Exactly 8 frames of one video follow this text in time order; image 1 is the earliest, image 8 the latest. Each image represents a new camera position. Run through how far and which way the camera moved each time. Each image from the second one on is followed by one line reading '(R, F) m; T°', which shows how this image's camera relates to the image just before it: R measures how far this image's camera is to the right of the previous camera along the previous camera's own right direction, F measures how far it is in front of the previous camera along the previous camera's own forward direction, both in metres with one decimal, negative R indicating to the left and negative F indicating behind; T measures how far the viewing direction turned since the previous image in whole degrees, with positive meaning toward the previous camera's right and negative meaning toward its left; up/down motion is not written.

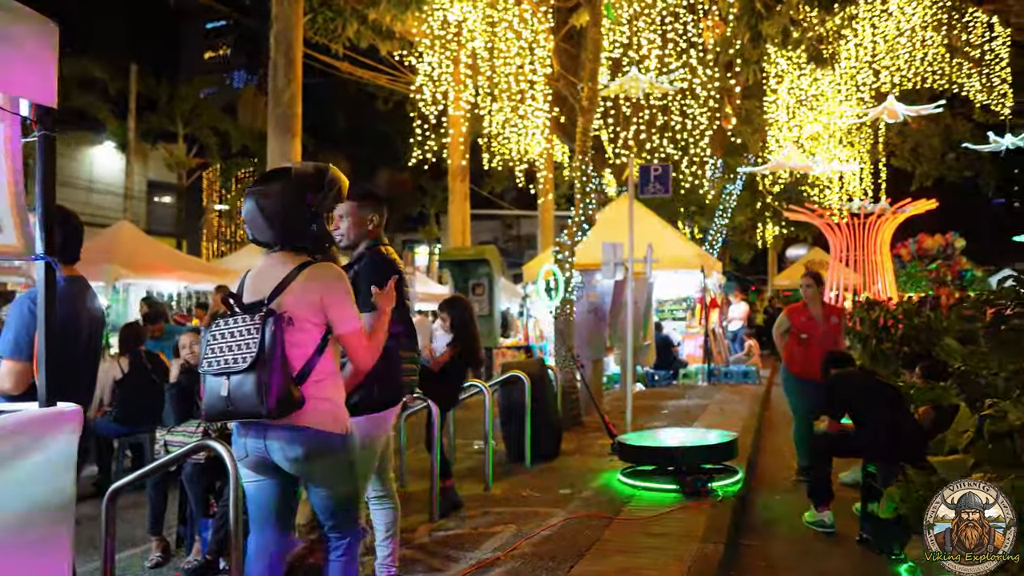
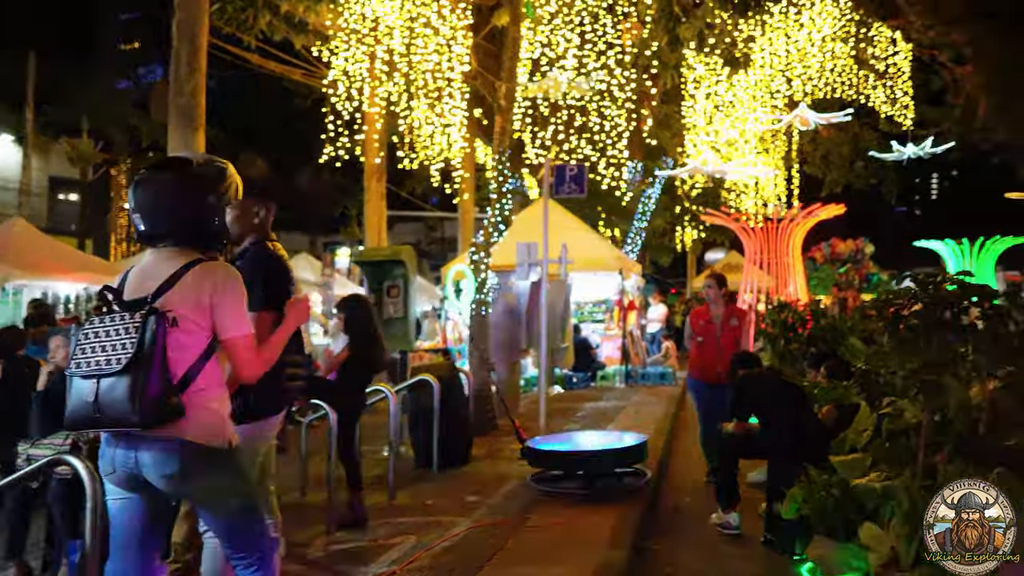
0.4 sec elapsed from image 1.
(+0.1, +0.1) m; +5°
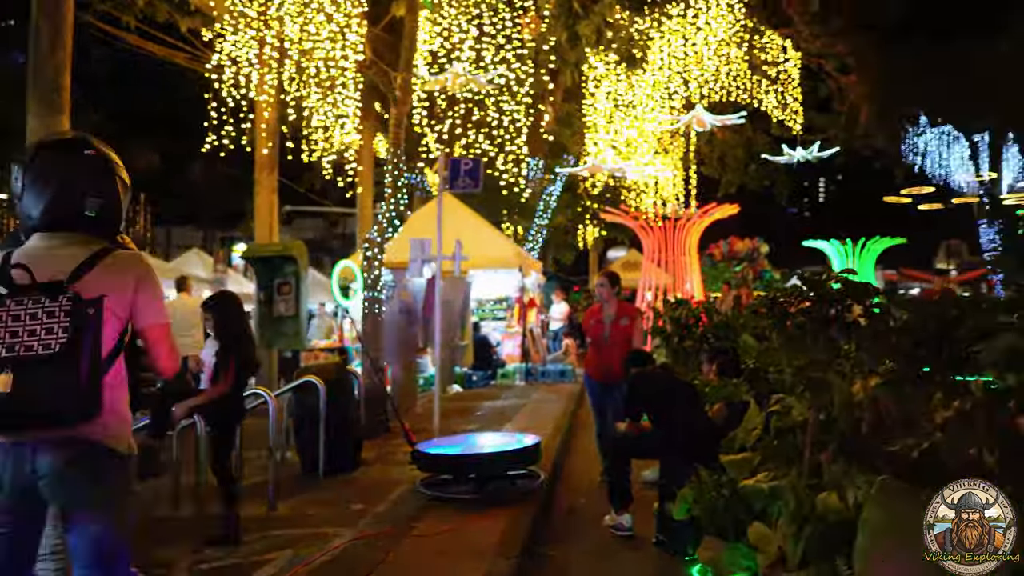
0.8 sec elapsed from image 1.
(+0.1, +0.1) m; +6°
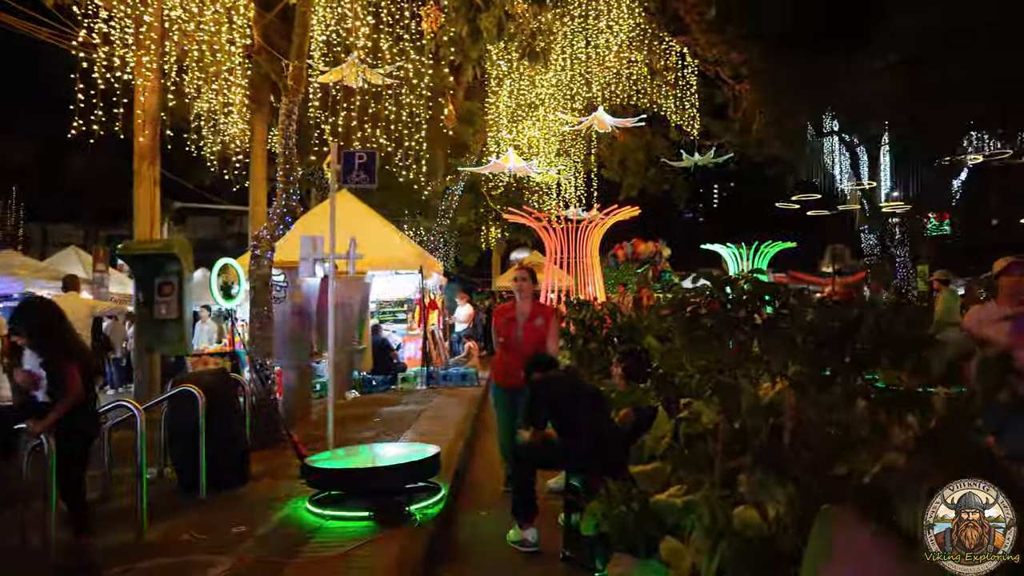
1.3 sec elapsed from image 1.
(0.0, +0.2) m; +7°
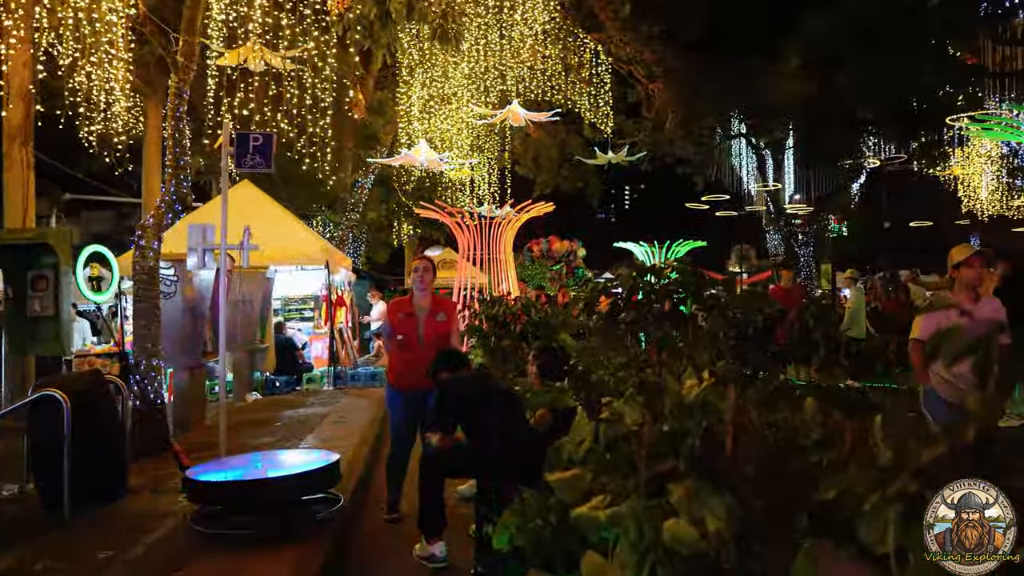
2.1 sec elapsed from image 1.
(0.0, +0.3) m; +6°
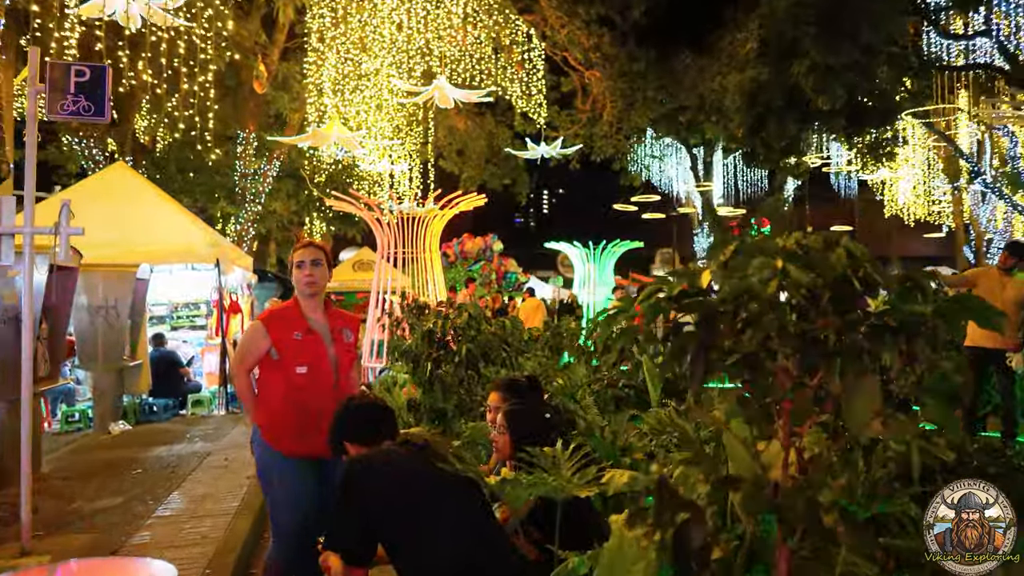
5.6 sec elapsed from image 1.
(-0.1, +1.3) m; +5°
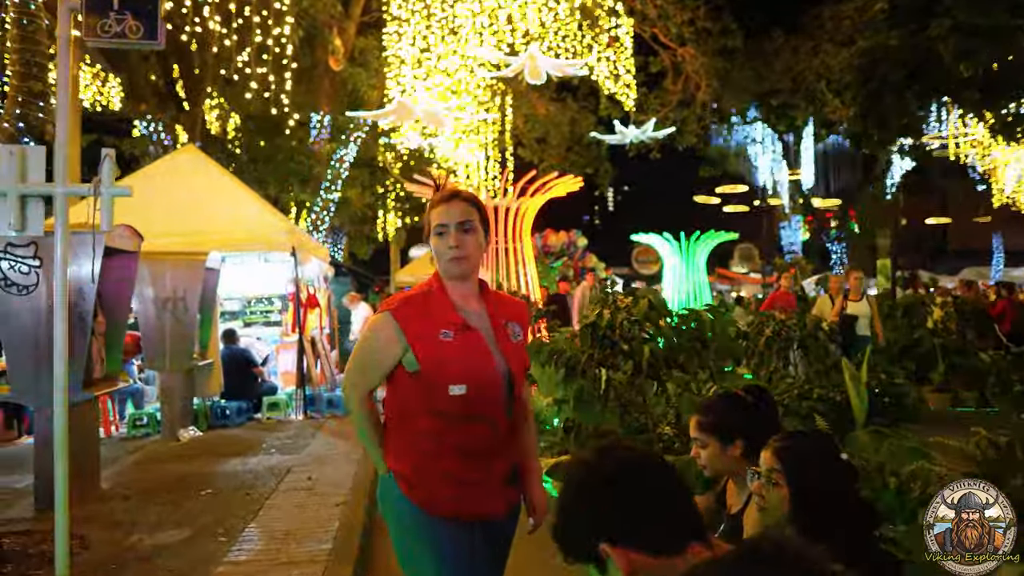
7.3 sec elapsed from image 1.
(-0.4, +0.9) m; -4°
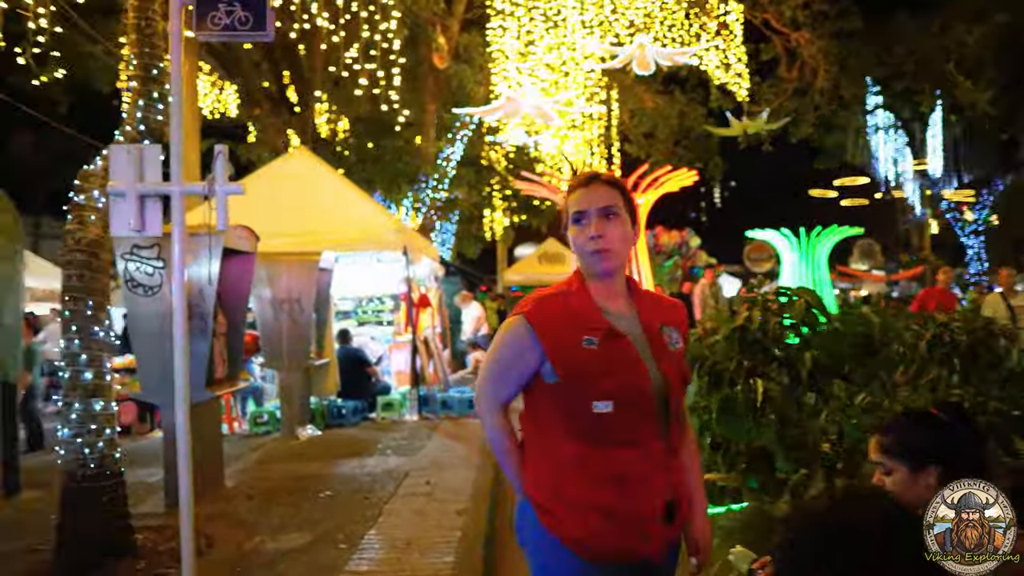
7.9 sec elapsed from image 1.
(-0.1, +0.2) m; -7°
